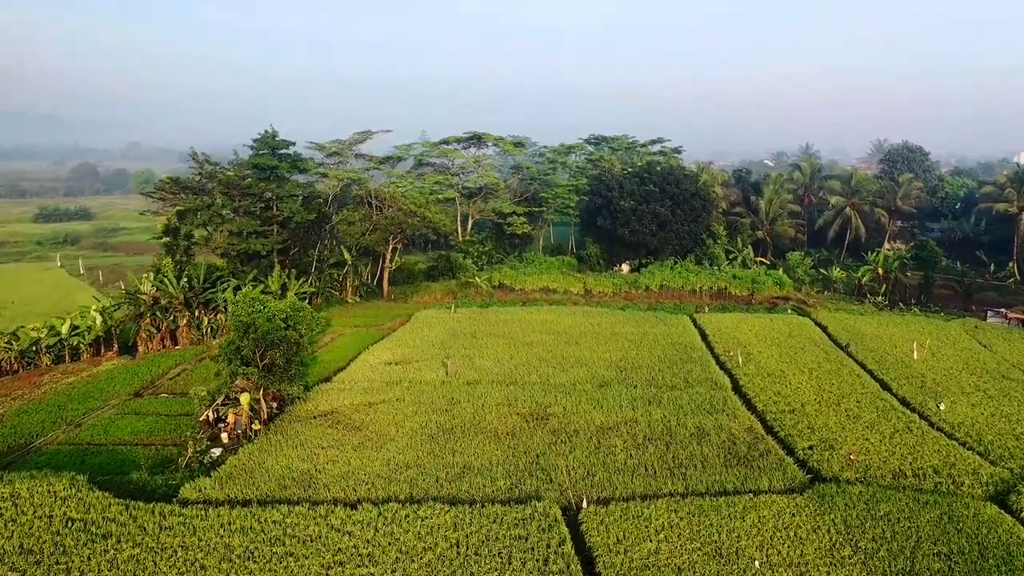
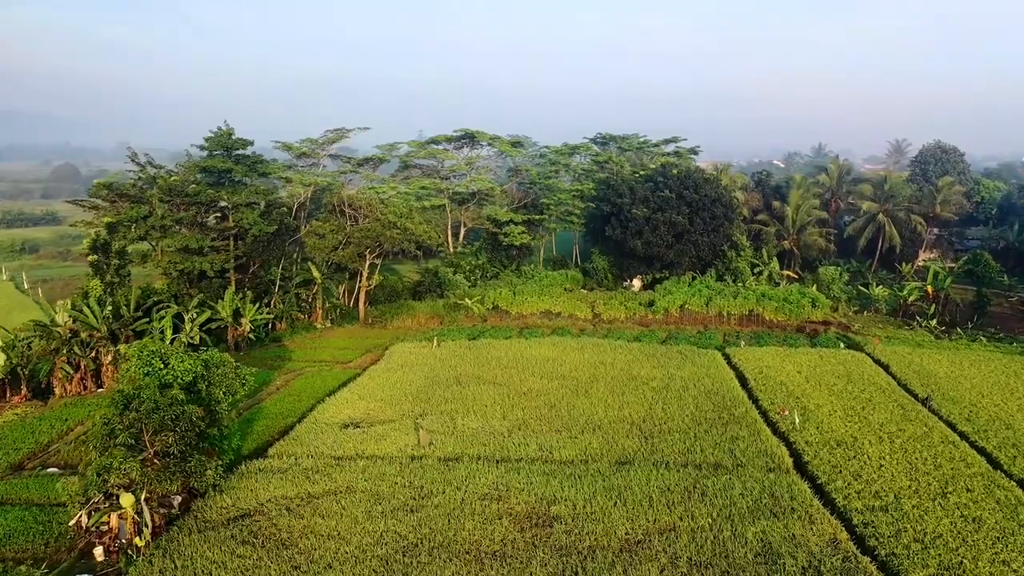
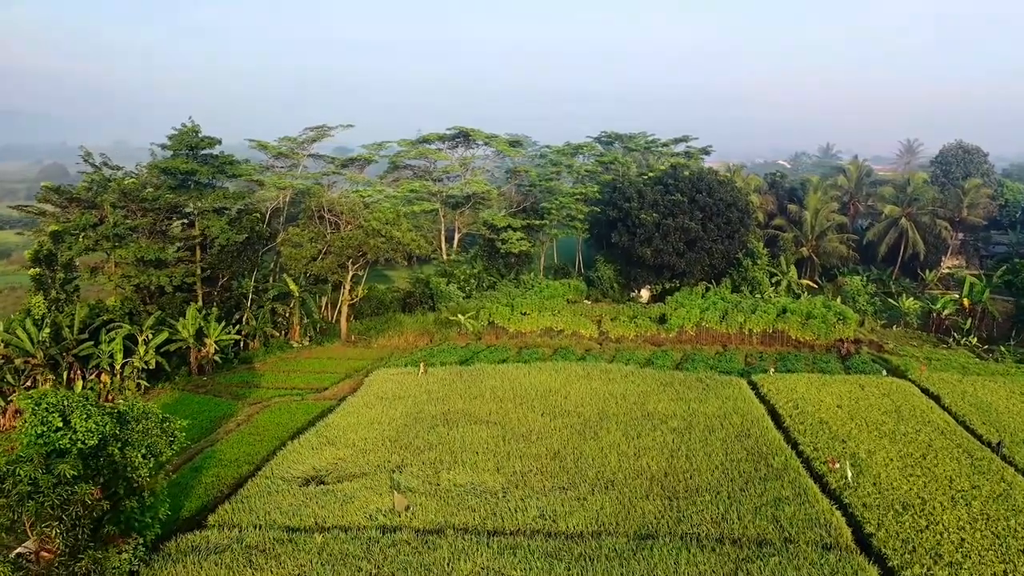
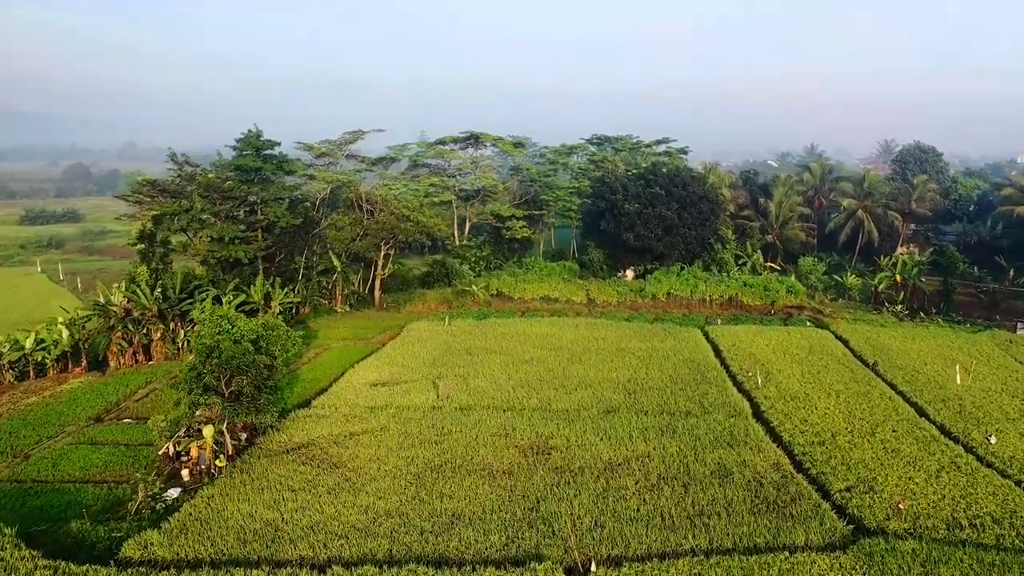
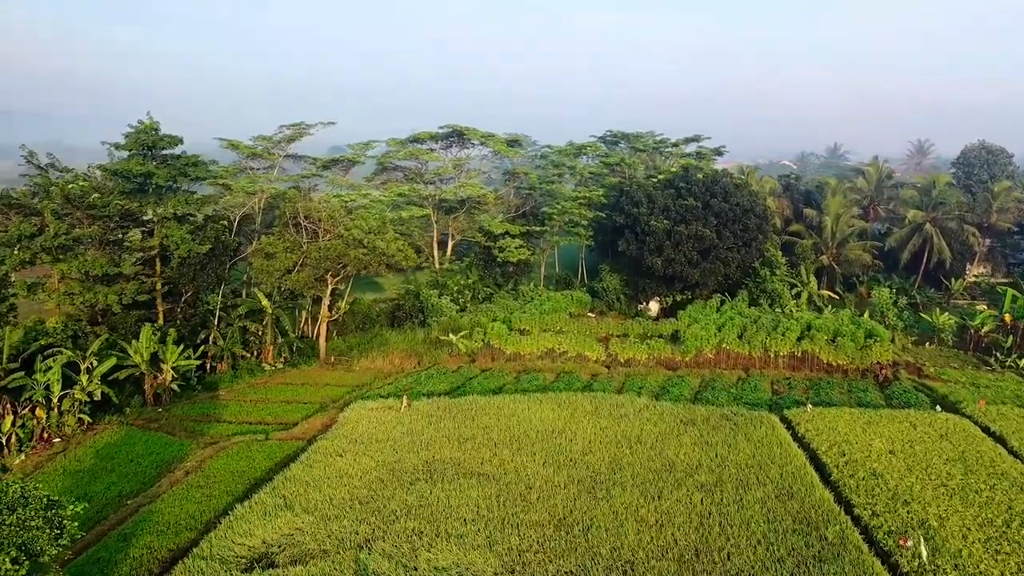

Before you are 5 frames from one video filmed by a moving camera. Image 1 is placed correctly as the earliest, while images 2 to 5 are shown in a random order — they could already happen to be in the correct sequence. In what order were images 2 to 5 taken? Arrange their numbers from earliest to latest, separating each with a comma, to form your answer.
4, 2, 3, 5
